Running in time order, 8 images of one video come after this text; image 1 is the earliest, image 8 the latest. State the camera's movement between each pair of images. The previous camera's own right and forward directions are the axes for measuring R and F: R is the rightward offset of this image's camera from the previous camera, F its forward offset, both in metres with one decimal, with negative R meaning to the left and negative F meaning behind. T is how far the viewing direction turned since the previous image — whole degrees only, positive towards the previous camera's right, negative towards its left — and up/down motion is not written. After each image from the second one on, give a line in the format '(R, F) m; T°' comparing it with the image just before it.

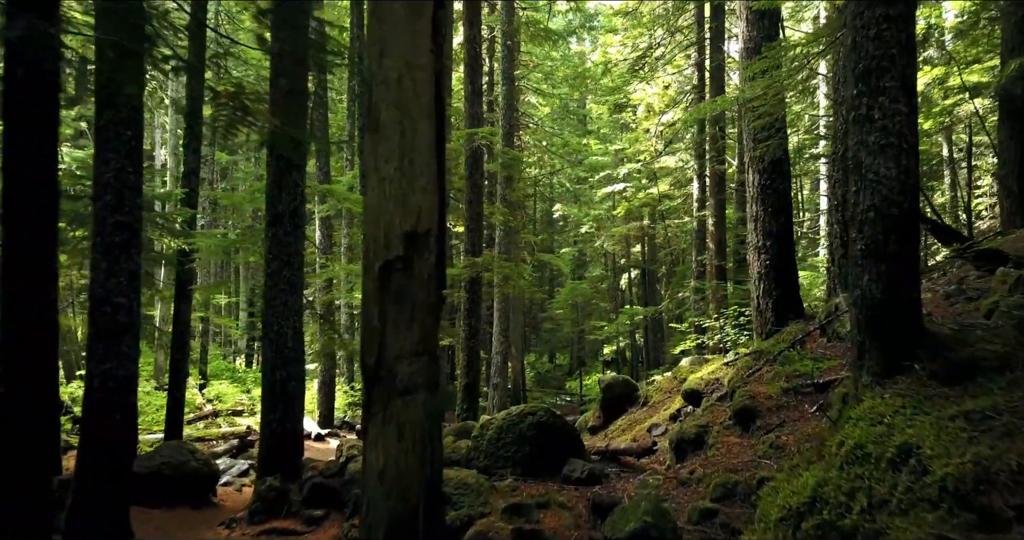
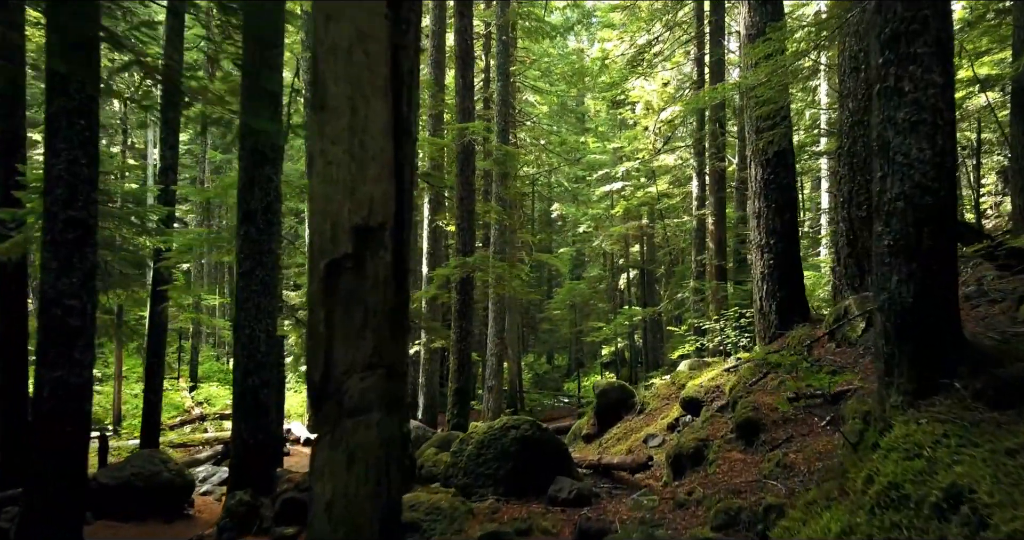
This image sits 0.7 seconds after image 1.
(+0.1, +0.4) m; 0°
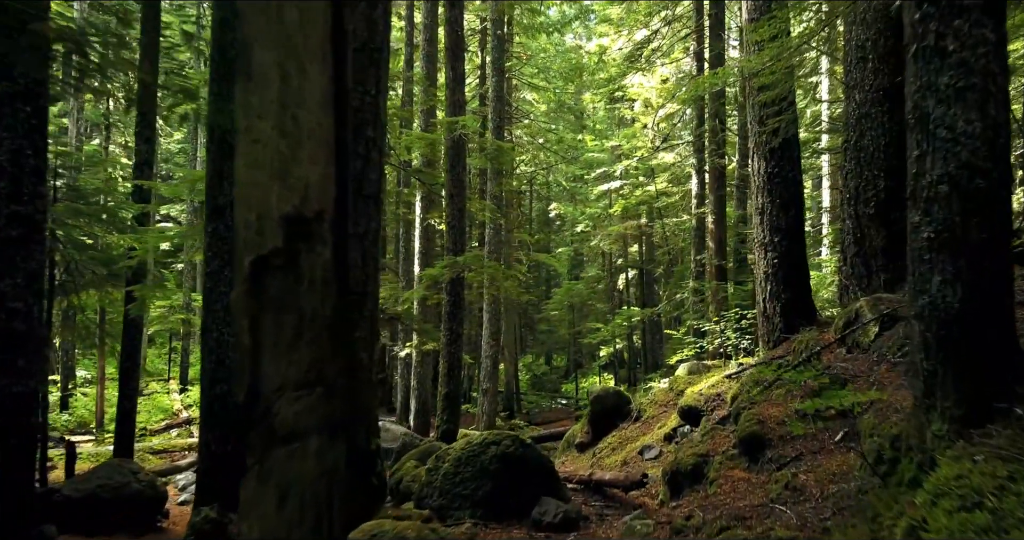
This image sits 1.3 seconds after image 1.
(+0.1, +0.4) m; 0°
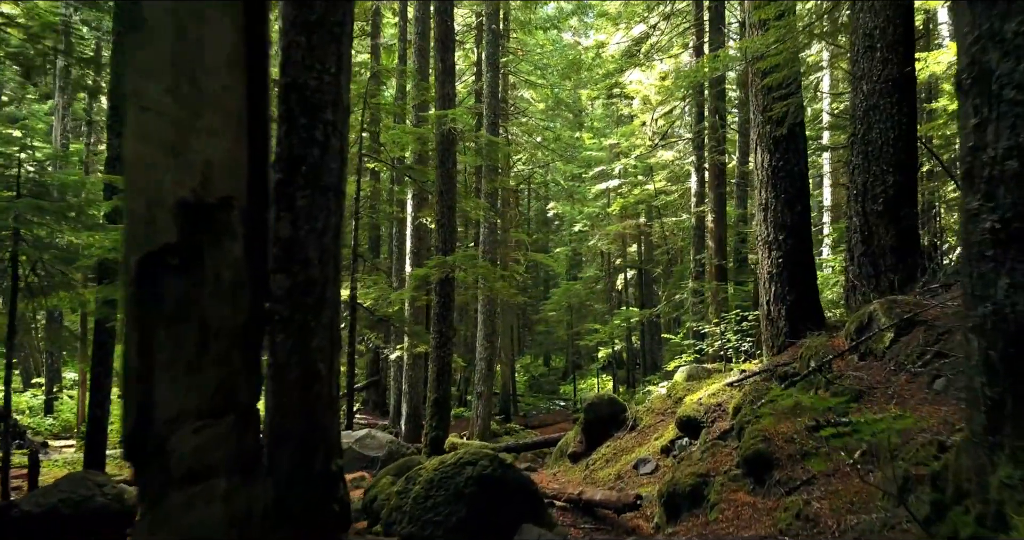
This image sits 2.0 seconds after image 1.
(+0.1, +0.4) m; 0°
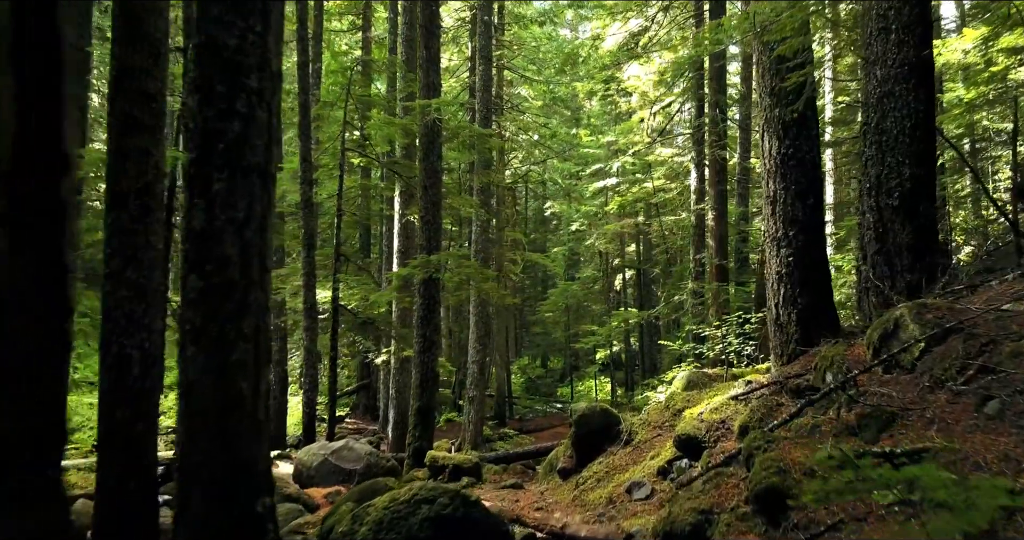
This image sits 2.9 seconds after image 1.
(+0.2, +0.6) m; 0°
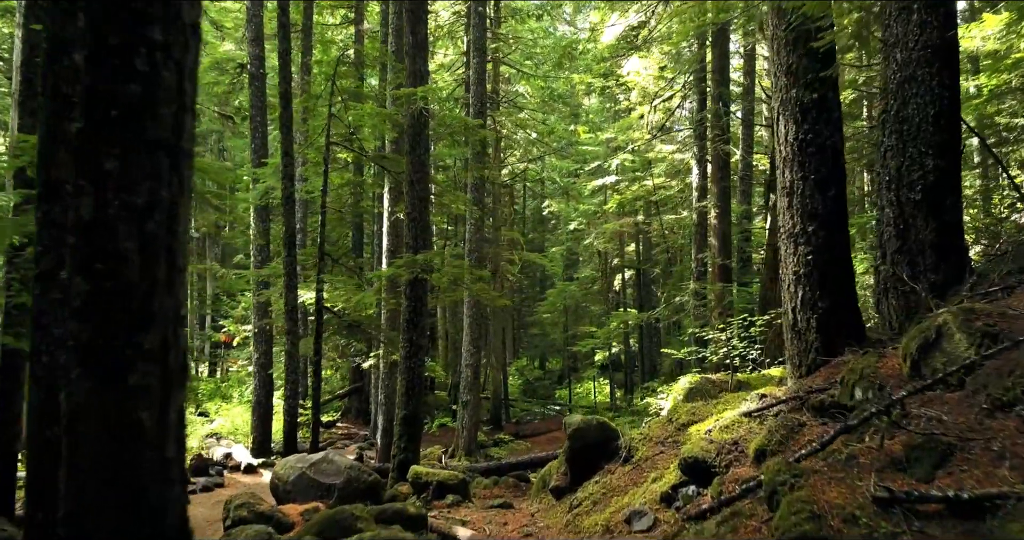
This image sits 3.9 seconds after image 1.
(+0.1, +0.6) m; 0°
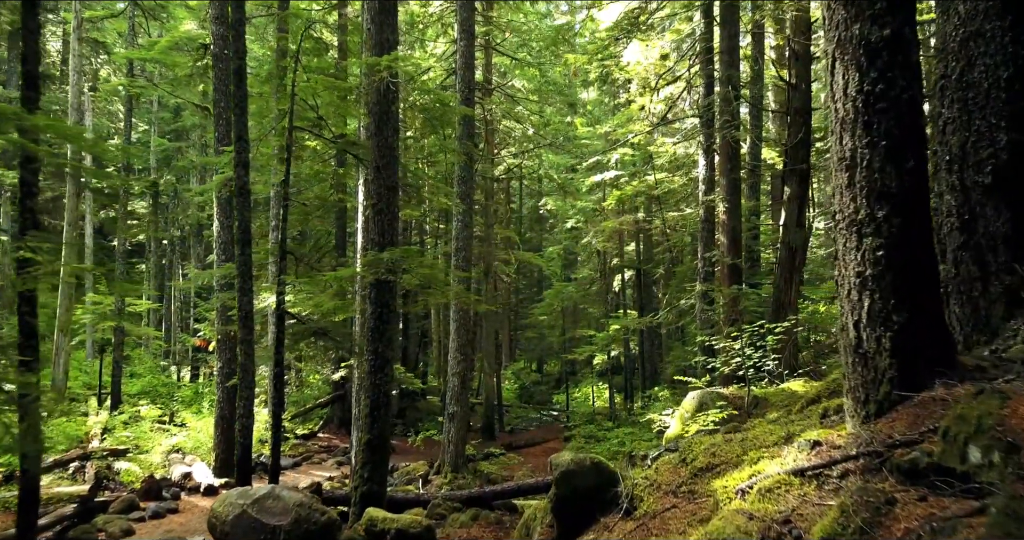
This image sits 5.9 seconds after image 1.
(+0.2, +1.2) m; 0°
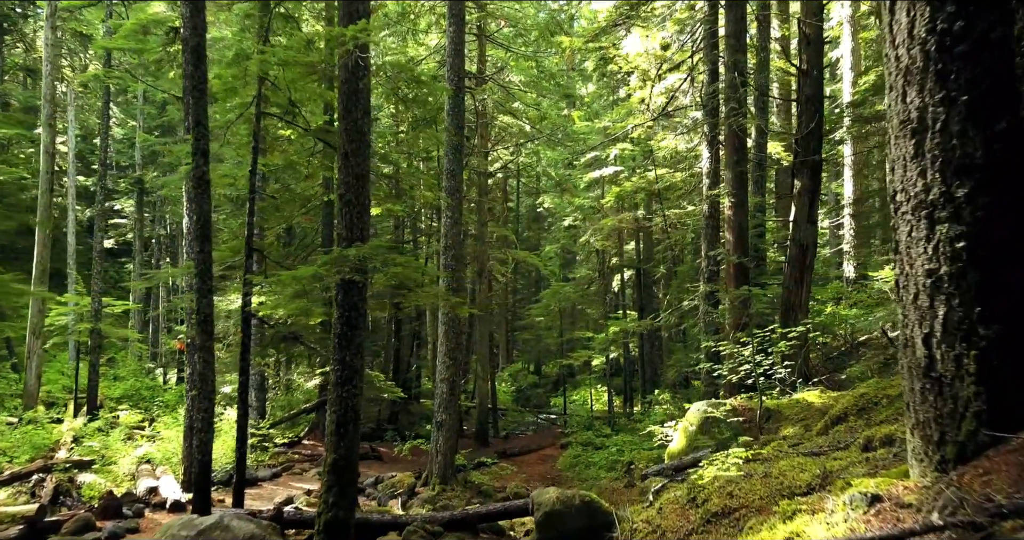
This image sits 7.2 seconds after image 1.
(+0.2, +0.8) m; 0°
